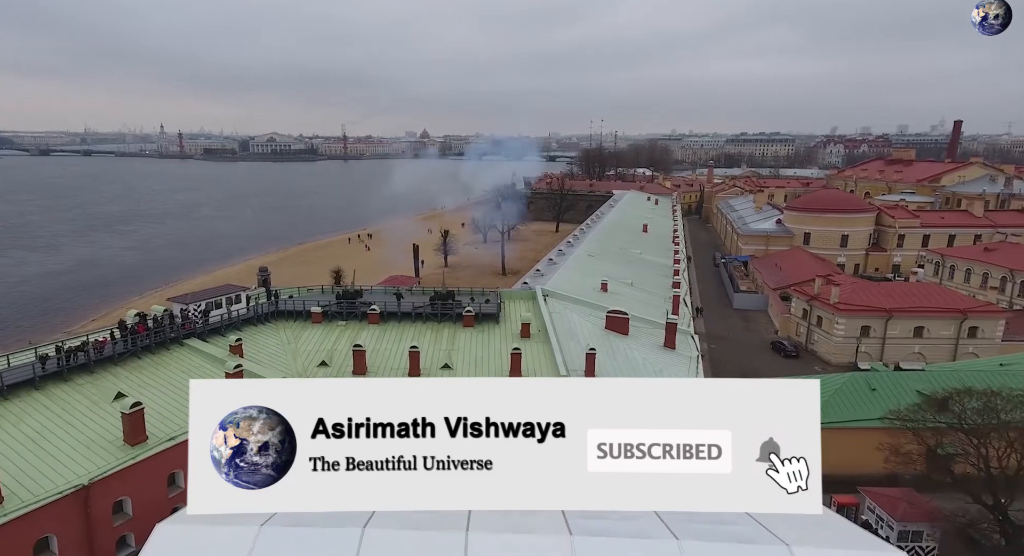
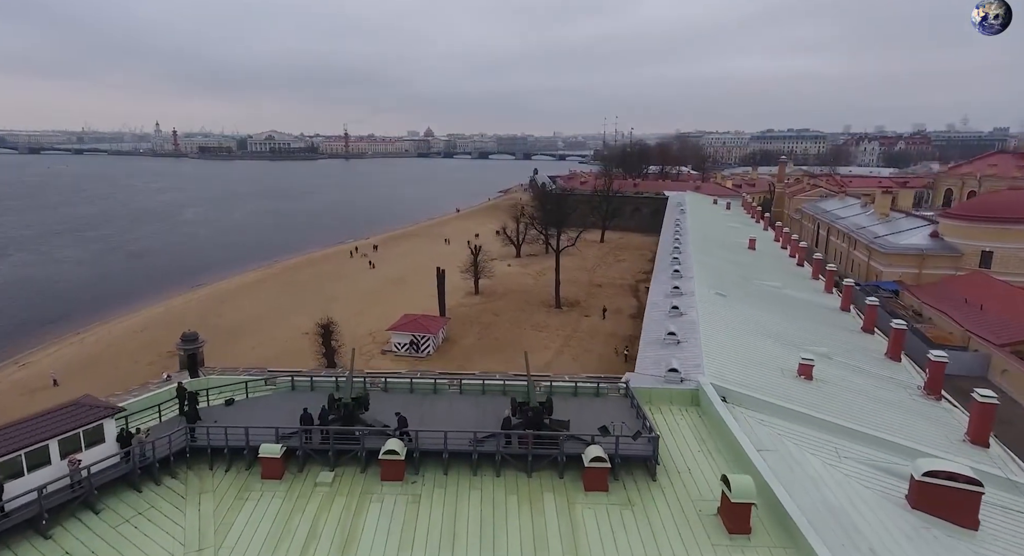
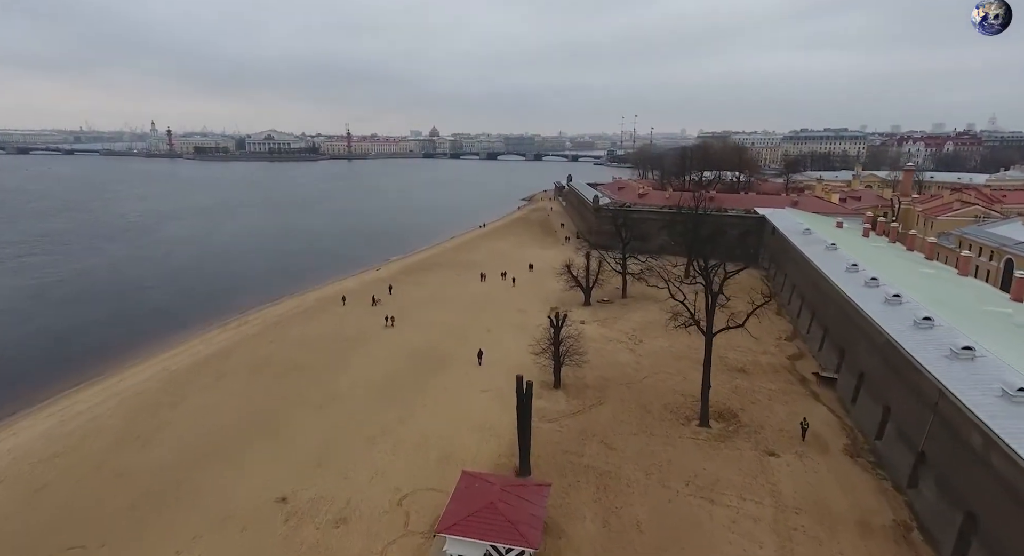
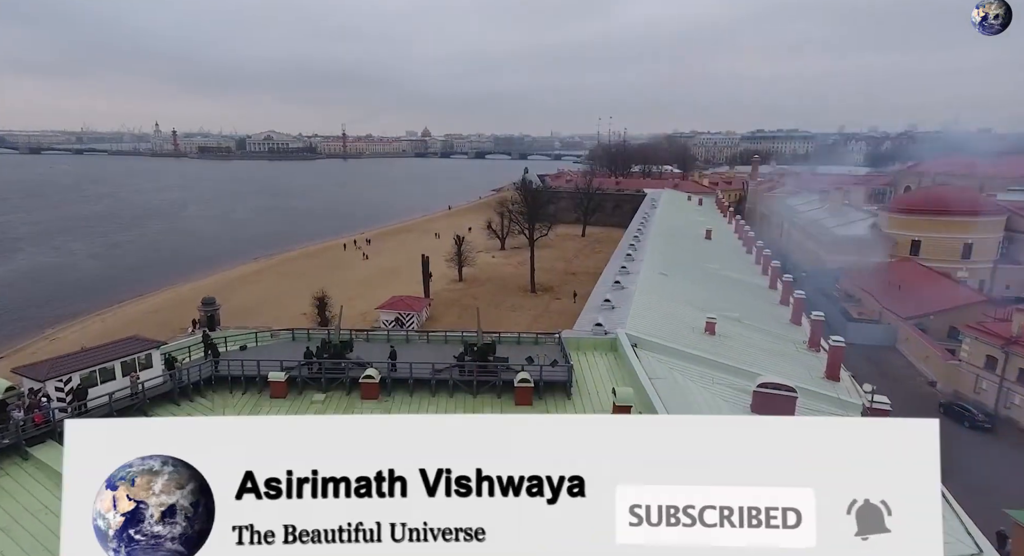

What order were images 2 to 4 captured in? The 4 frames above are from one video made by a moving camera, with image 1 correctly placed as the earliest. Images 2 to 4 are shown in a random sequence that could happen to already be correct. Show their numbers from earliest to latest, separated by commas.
4, 2, 3
